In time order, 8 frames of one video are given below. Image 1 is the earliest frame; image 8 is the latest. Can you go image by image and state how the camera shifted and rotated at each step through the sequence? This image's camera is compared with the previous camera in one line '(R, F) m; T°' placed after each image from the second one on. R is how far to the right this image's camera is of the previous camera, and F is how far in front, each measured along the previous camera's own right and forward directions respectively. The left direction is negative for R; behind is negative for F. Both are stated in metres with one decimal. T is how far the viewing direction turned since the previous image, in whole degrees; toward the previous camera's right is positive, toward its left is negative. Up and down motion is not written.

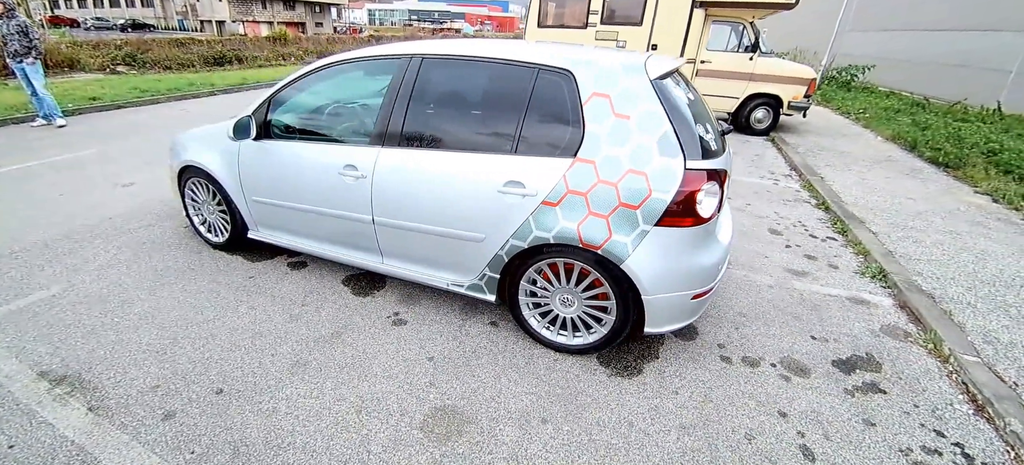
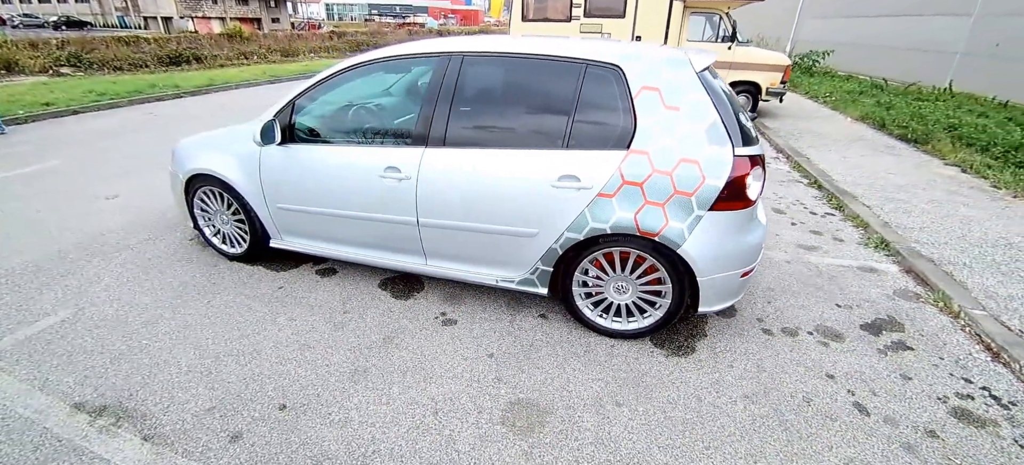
(-0.5, 0.0) m; +5°
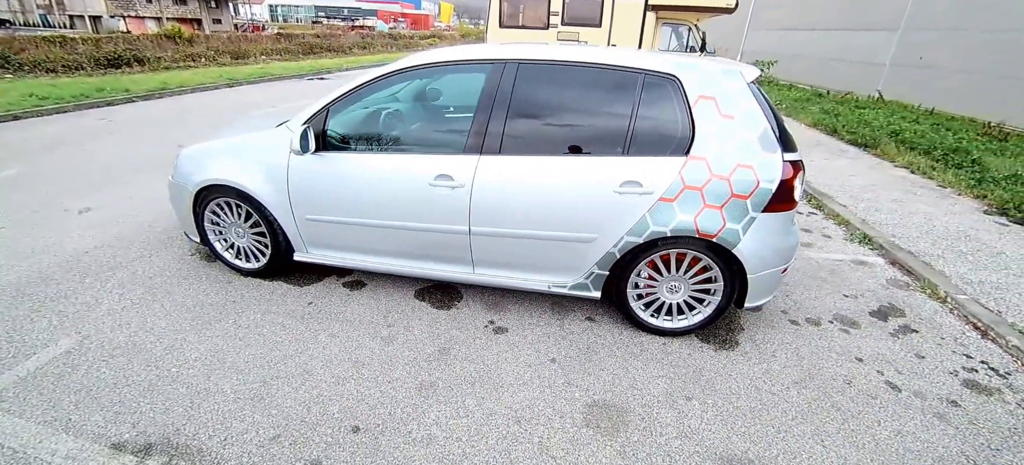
(-0.7, 0.0) m; +8°
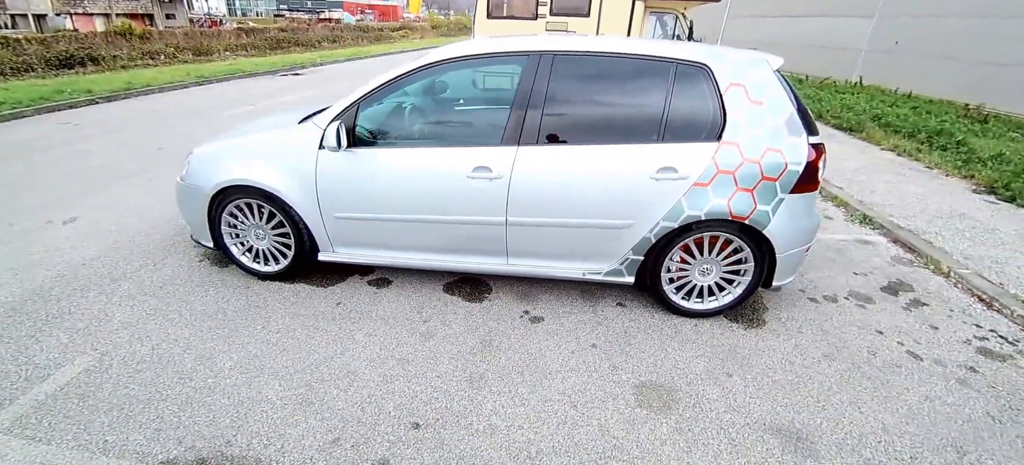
(-0.4, 0.0) m; +4°
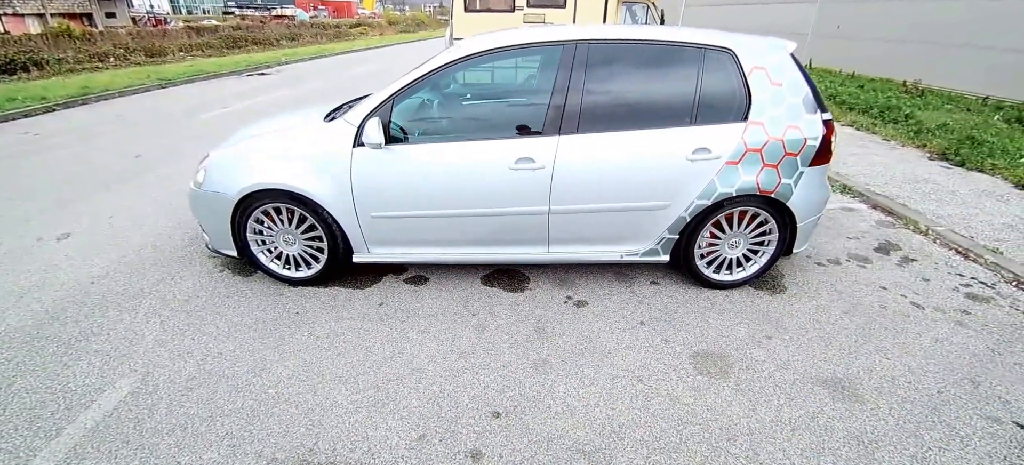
(-0.5, -0.1) m; +5°
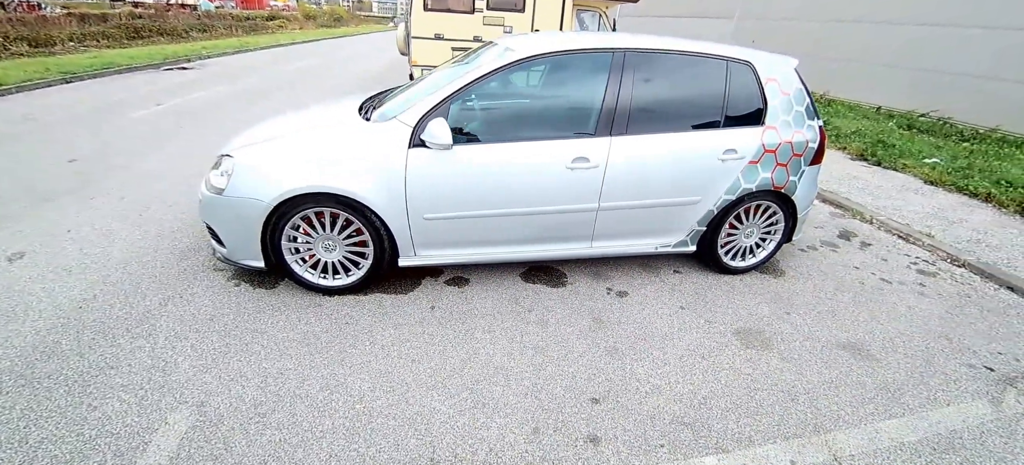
(-0.9, 0.0) m; +12°
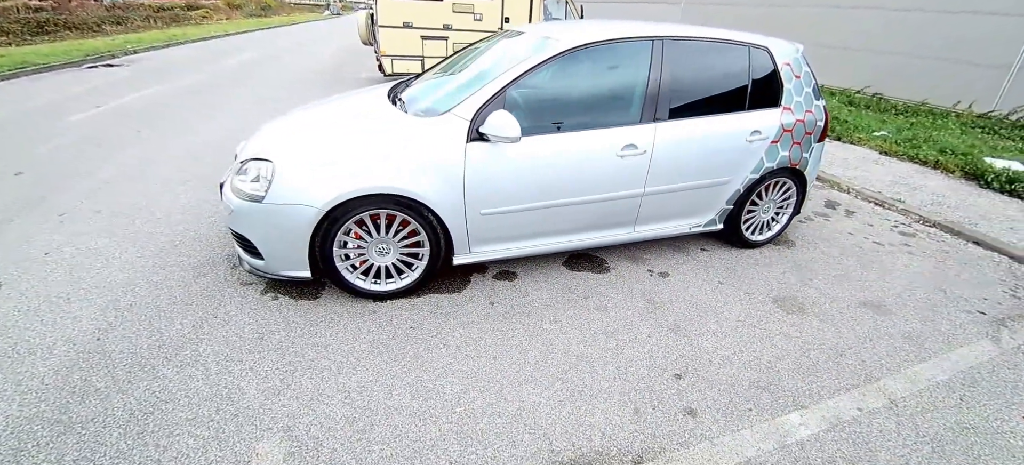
(-0.8, +0.1) m; +8°
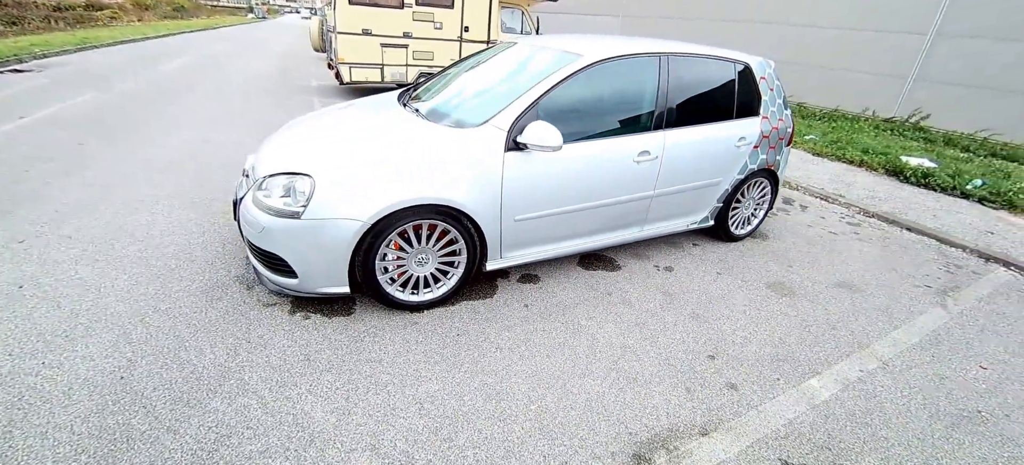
(-0.7, 0.0) m; +9°
